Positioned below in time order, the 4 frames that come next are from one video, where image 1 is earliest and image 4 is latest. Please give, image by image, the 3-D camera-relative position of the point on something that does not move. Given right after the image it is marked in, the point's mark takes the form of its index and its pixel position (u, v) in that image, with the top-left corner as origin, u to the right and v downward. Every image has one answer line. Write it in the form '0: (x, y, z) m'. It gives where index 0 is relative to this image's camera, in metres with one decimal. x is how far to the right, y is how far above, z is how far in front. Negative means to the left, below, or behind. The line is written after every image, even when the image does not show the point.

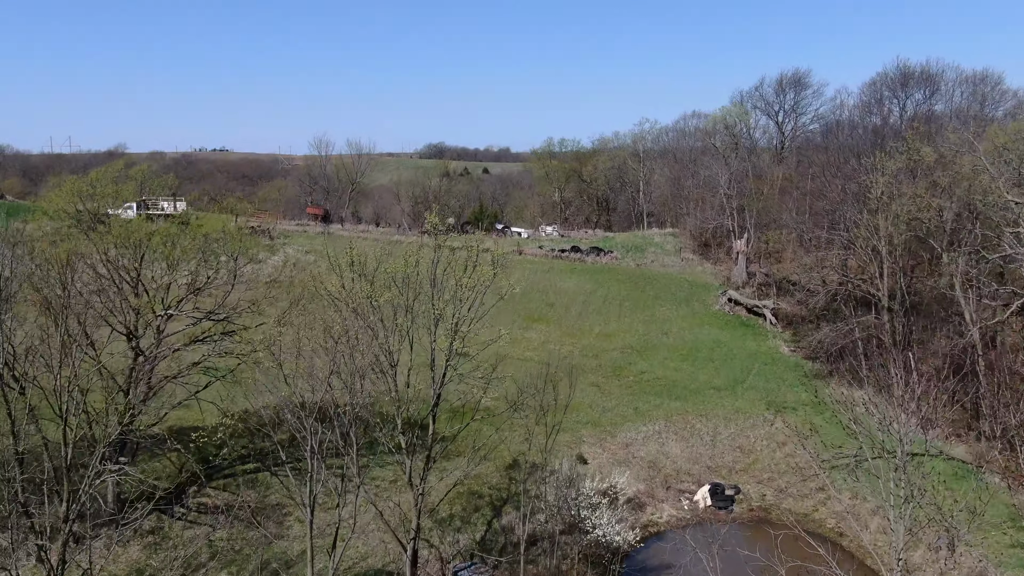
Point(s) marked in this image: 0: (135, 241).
0: (-6.9, +0.8, +18.1) m
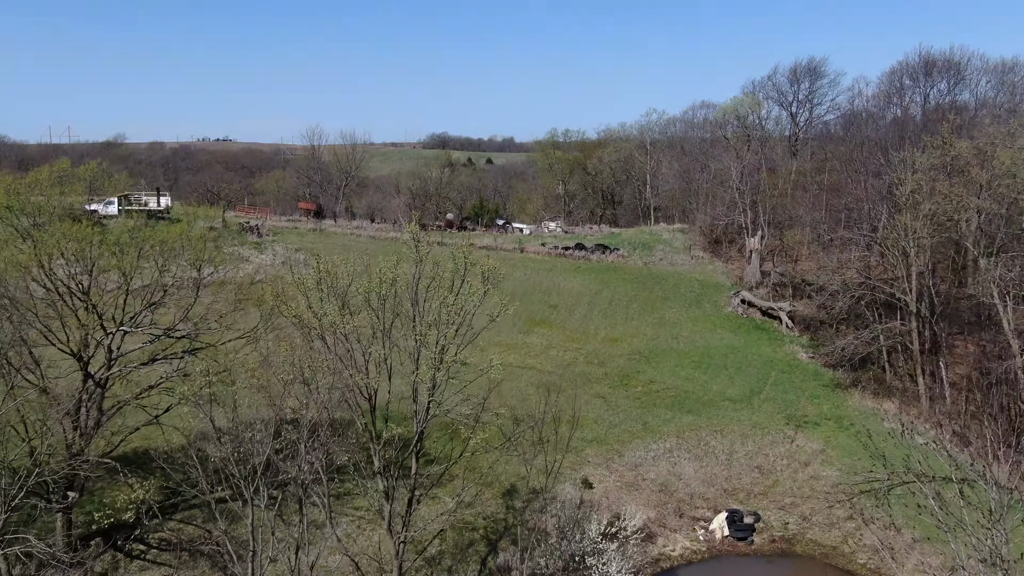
0: (-6.9, +0.6, +16.1) m
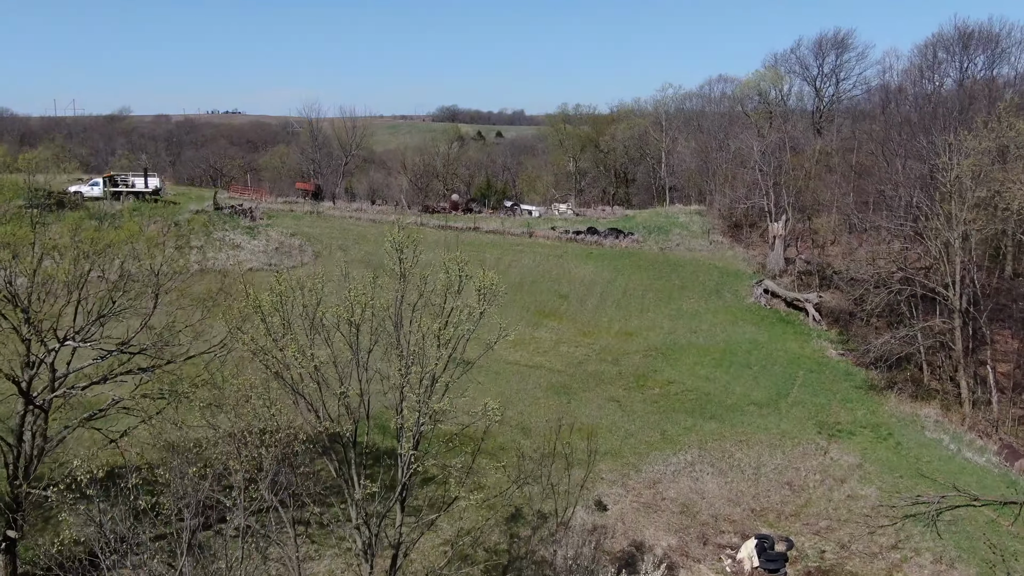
0: (-6.9, +0.5, +13.9) m
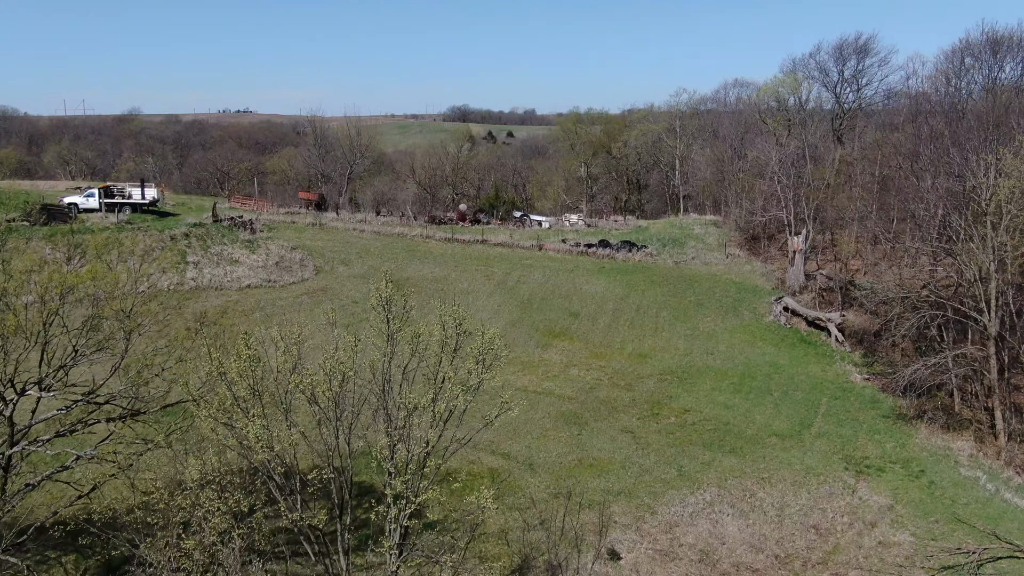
0: (-6.8, -0.1, +12.6) m
